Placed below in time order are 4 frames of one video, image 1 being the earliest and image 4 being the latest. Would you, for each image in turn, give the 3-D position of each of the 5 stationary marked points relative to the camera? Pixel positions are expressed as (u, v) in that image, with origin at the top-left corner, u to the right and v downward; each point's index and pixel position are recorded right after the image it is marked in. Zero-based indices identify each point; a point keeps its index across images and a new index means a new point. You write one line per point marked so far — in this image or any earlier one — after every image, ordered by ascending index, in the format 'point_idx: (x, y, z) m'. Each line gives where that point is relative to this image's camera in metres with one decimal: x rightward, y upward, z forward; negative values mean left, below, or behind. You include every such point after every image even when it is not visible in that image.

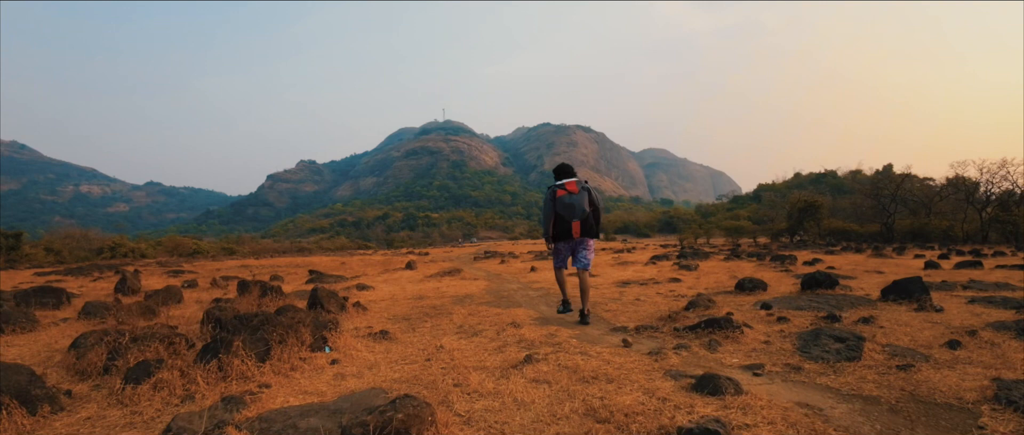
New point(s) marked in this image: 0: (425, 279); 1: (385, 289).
0: (-2.9, -2.0, +17.0) m
1: (-3.5, -2.0, +14.2) m
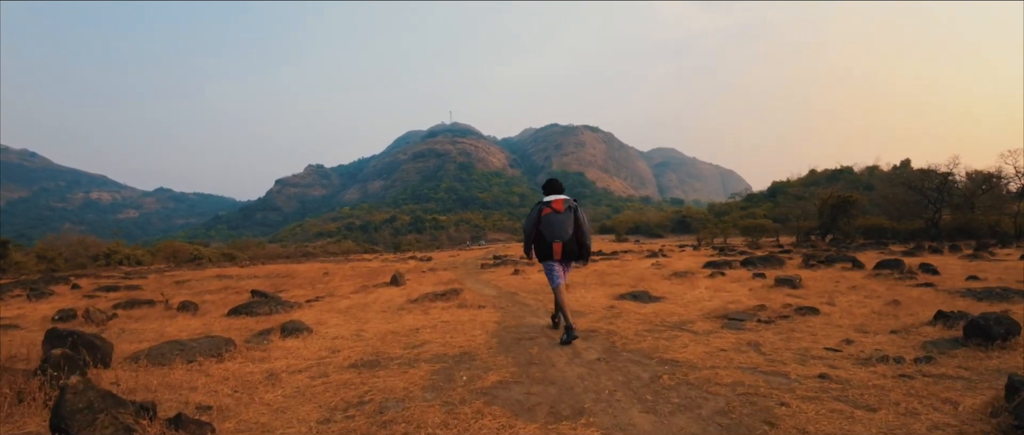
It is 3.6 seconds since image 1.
0: (-2.4, -1.9, +11.2) m
1: (-3.0, -1.9, +8.5) m
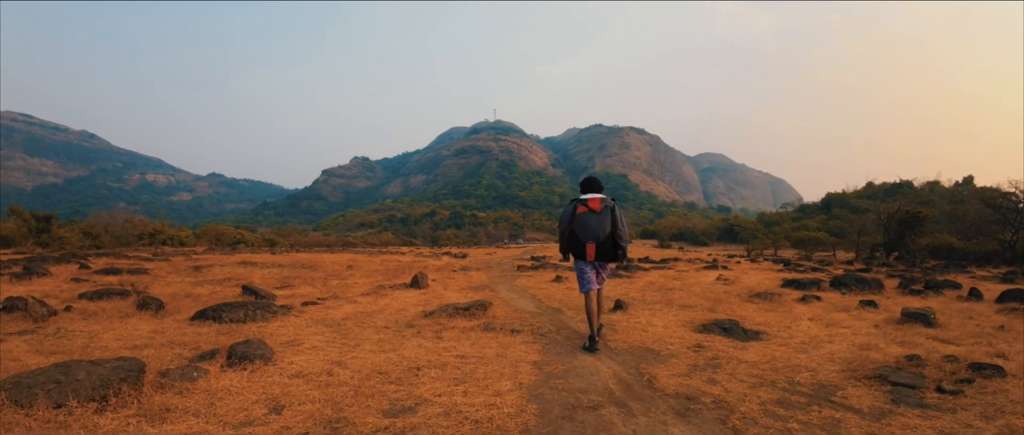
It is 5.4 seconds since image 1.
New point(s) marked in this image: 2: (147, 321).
0: (-1.6, -1.7, +8.6) m
1: (-2.5, -1.7, +5.9) m
2: (-6.0, -1.7, +8.5) m
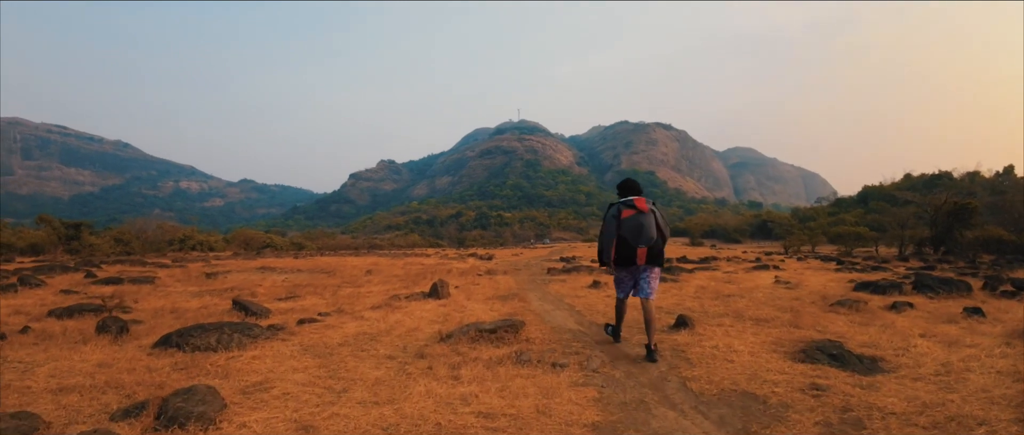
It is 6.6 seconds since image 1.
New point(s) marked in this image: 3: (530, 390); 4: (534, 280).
0: (-1.1, -1.7, +6.9) m
1: (-2.1, -1.7, +4.2) m
2: (-5.5, -1.8, +6.9) m
3: (+0.1, -1.6, +4.8) m
4: (+0.8, -2.2, +18.0) m
